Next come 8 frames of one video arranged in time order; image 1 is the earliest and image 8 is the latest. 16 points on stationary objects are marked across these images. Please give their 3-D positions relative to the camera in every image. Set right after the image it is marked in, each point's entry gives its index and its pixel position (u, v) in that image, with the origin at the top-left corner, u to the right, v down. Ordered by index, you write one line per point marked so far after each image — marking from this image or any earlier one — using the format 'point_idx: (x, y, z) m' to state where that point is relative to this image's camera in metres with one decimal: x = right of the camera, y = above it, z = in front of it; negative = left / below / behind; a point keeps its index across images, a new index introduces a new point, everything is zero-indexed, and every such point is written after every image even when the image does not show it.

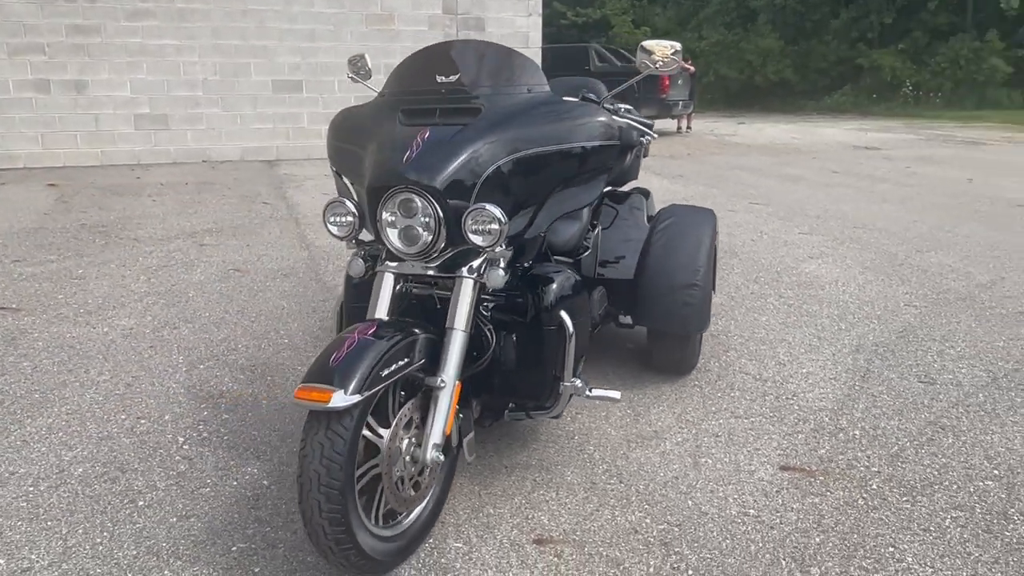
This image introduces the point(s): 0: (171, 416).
0: (-1.8, -0.7, +4.2) m
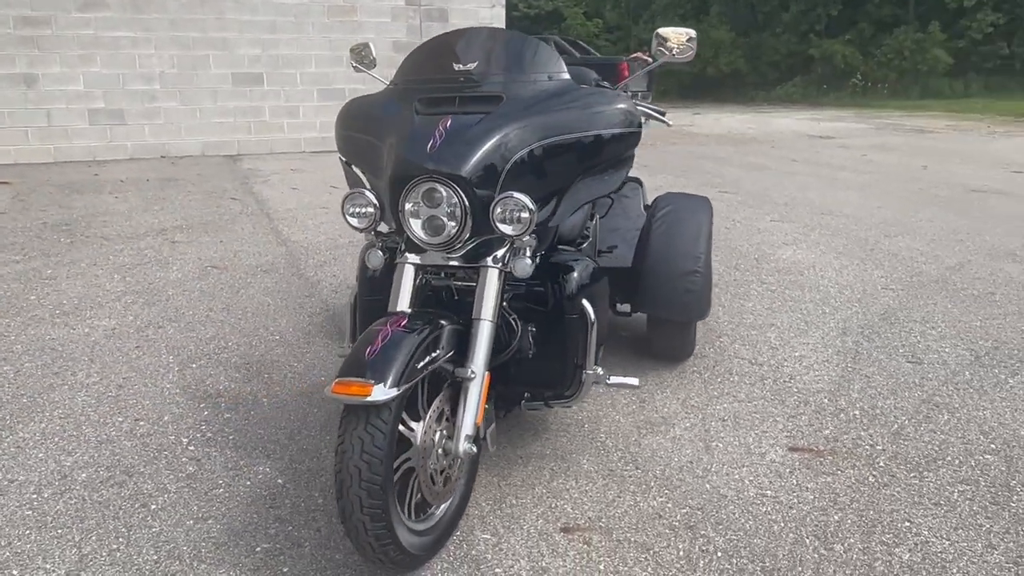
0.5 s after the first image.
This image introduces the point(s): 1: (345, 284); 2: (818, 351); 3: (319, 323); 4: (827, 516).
0: (-1.8, -0.7, +4.1) m
1: (-1.4, 0.0, +6.5) m
2: (+2.0, -0.4, +5.1) m
3: (-1.4, -0.3, +5.5) m
4: (+1.3, -1.0, +3.3) m
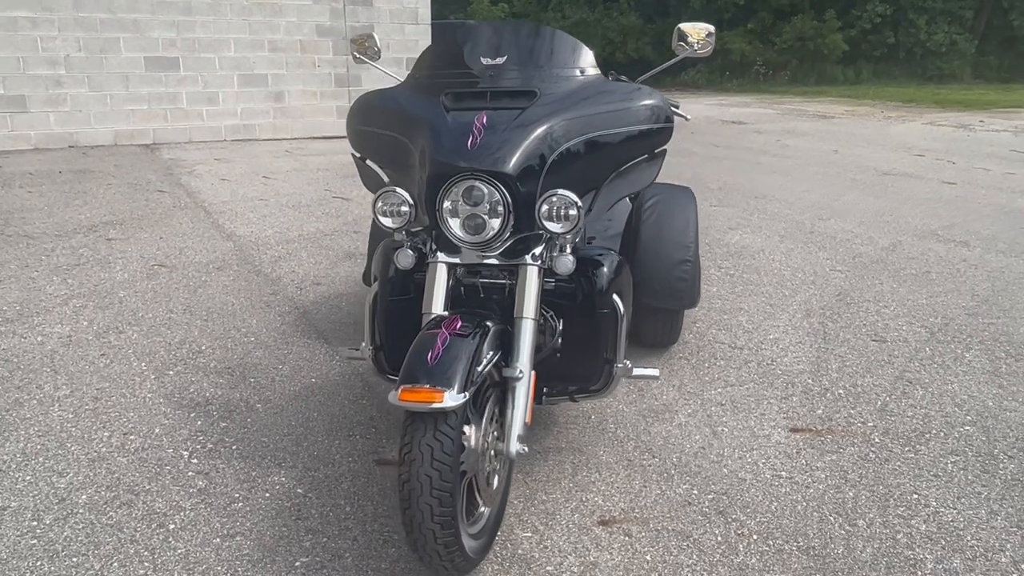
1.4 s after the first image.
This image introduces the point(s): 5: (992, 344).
0: (-1.7, -0.7, +3.8) m
1: (-1.7, +0.1, +6.3) m
2: (+1.9, -0.3, +5.4) m
3: (-1.5, -0.2, +5.3) m
4: (+1.5, -0.9, +3.4) m
5: (+3.2, -0.4, +5.2) m
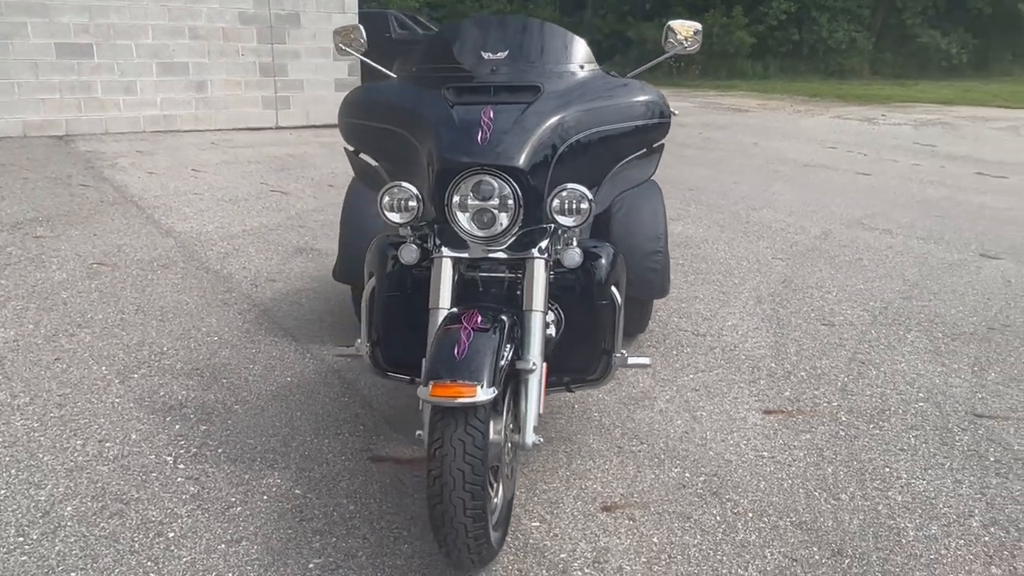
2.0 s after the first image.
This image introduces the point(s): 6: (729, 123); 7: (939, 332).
0: (-1.8, -0.7, +3.7) m
1: (-2.0, +0.1, +6.2) m
2: (+1.7, -0.2, +5.6) m
3: (-1.7, -0.2, +5.2) m
4: (+1.4, -0.8, +3.6) m
5: (+3.0, -0.3, +5.6) m
6: (+5.3, +4.0, +18.9) m
7: (+3.0, -0.3, +5.5) m
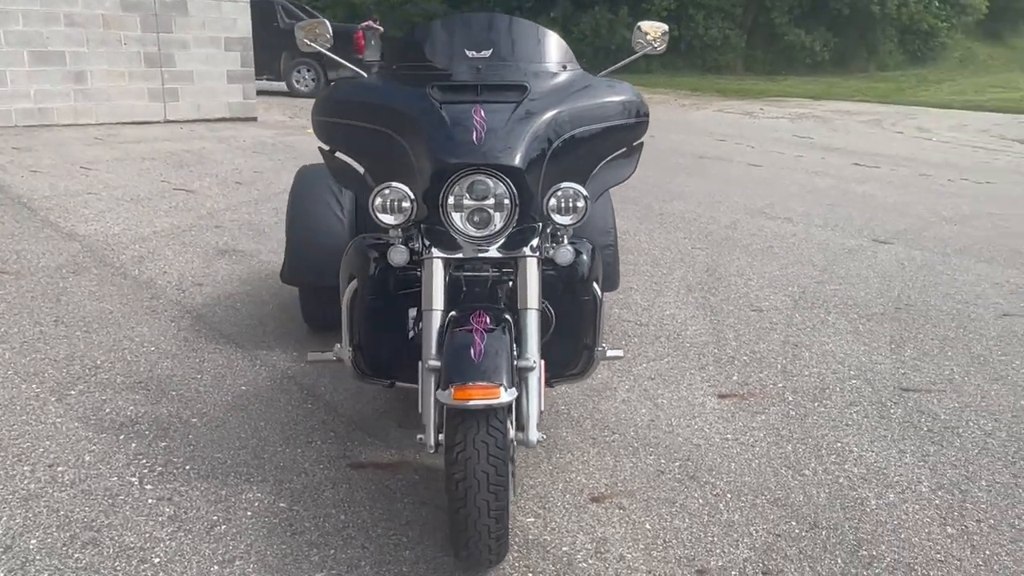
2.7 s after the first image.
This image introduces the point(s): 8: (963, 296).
0: (-1.9, -0.7, +3.4) m
1: (-2.5, +0.1, +5.8) m
2: (+1.3, -0.1, +5.8) m
3: (-2.0, -0.3, +4.9) m
4: (+1.3, -0.8, +3.9) m
5: (+2.6, -0.2, +6.0) m
6: (+2.8, +4.3, +19.4) m
7: (+2.6, -0.2, +5.9) m
8: (+3.8, -0.1, +6.5) m
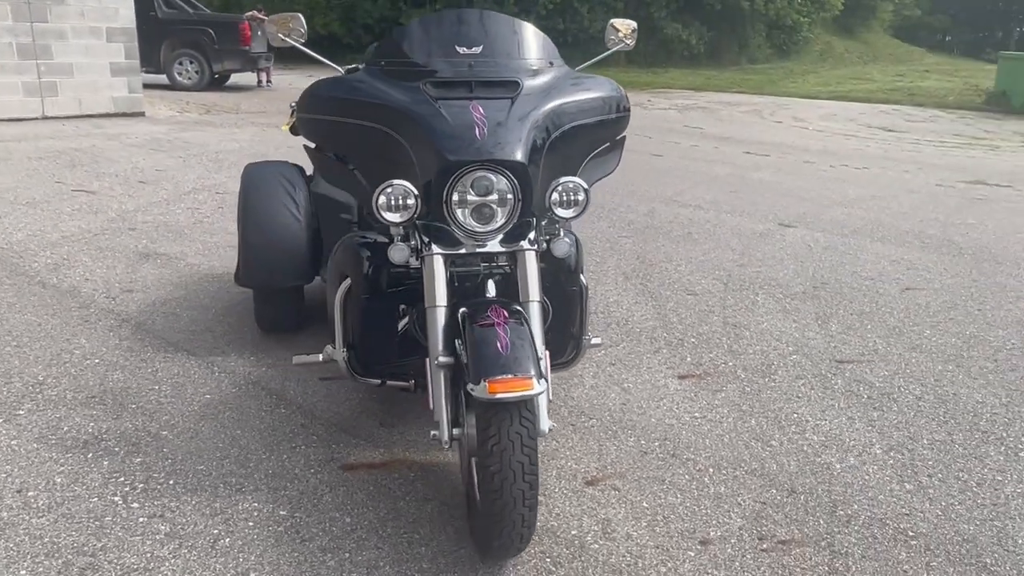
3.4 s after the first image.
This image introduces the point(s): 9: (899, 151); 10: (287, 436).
0: (-1.9, -0.8, +3.2) m
1: (-2.8, 0.0, +5.5) m
2: (+0.9, -0.1, +6.0) m
3: (-2.3, -0.3, +4.7) m
4: (+1.2, -0.7, +4.1) m
5: (+2.1, 0.0, +6.4) m
6: (+0.2, +4.5, +19.6) m
7: (+2.2, 0.0, +6.3) m
8: (+3.2, +0.1, +7.1) m
9: (+7.9, +2.8, +16.0) m
10: (-1.1, -0.7, +3.7) m
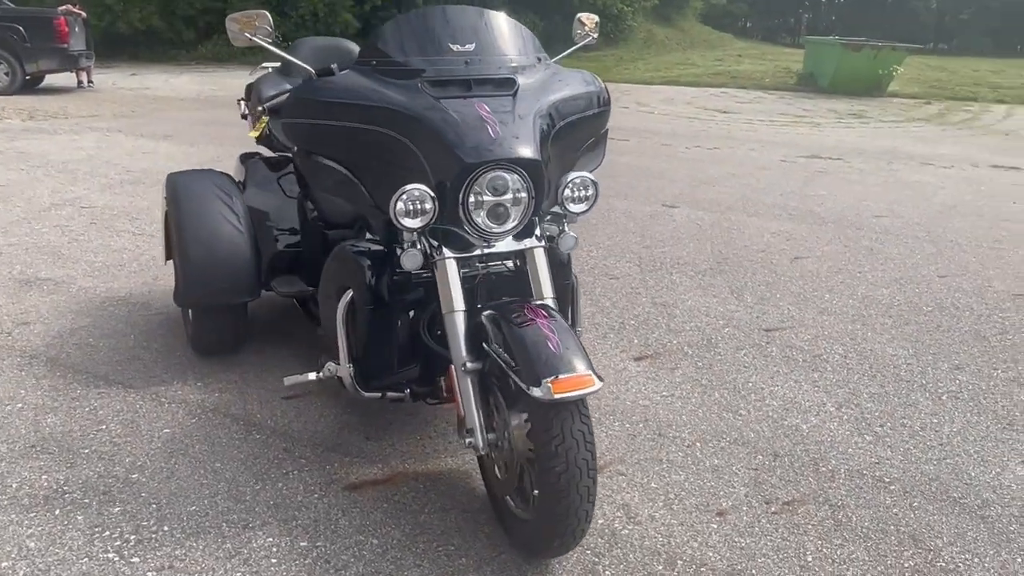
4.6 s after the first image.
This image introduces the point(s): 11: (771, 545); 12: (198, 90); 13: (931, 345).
0: (-1.7, -0.9, +2.8) m
1: (-3.2, -0.2, +4.9) m
2: (+0.3, 0.0, +6.1) m
3: (-2.5, -0.5, +4.2) m
4: (+1.1, -0.6, +4.3) m
5: (+1.5, +0.2, +6.8) m
6: (-3.4, +4.6, +19.2) m
7: (+1.5, +0.1, +6.7) m
8: (+2.4, +0.4, +7.6) m
9: (+5.0, +3.5, +17.2) m
10: (-1.0, -0.8, +3.4) m
11: (+1.0, -1.0, +3.1) m
12: (-7.2, +4.5, +17.7) m
13: (+2.8, -0.4, +5.2) m
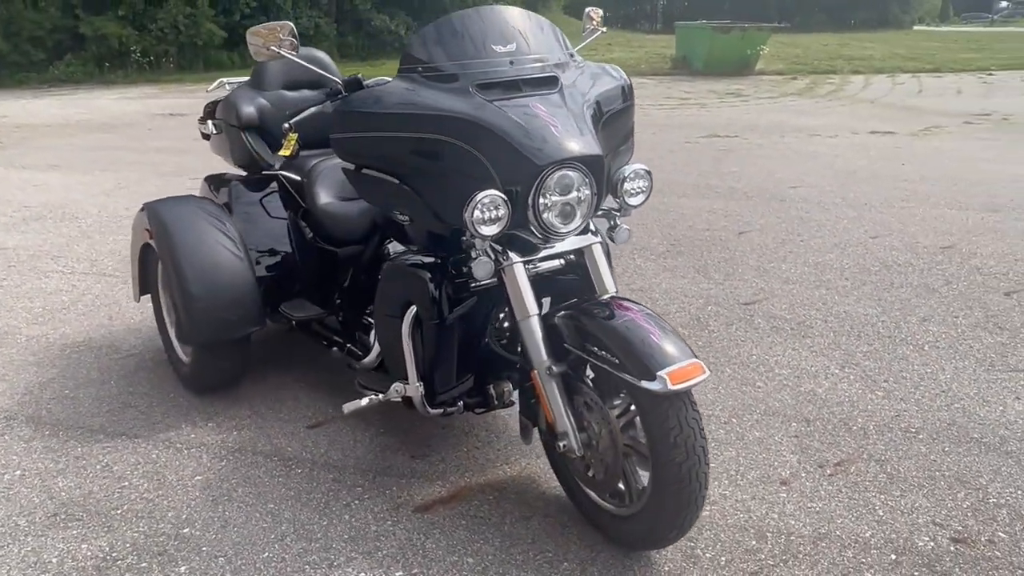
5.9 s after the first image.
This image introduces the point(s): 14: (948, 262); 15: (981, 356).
0: (-1.3, -1.1, +2.6) m
1: (-3.2, -0.5, +4.4) m
2: (+0.1, +0.1, +6.1) m
3: (-2.3, -0.7, +3.8) m
4: (+1.2, -0.5, +4.5) m
5: (+1.1, +0.3, +6.9) m
6: (-5.9, +4.1, +18.5) m
7: (+1.2, +0.3, +6.8) m
8: (+1.9, +0.6, +7.9) m
9: (+2.8, +3.9, +17.8) m
10: (-0.8, -0.9, +3.3) m
11: (+1.4, -0.9, +3.2) m
12: (-9.4, +3.7, +16.5) m
13: (+2.8, -0.1, +5.6) m
14: (+3.7, +0.2, +6.6) m
15: (+2.8, -0.4, +4.6) m
